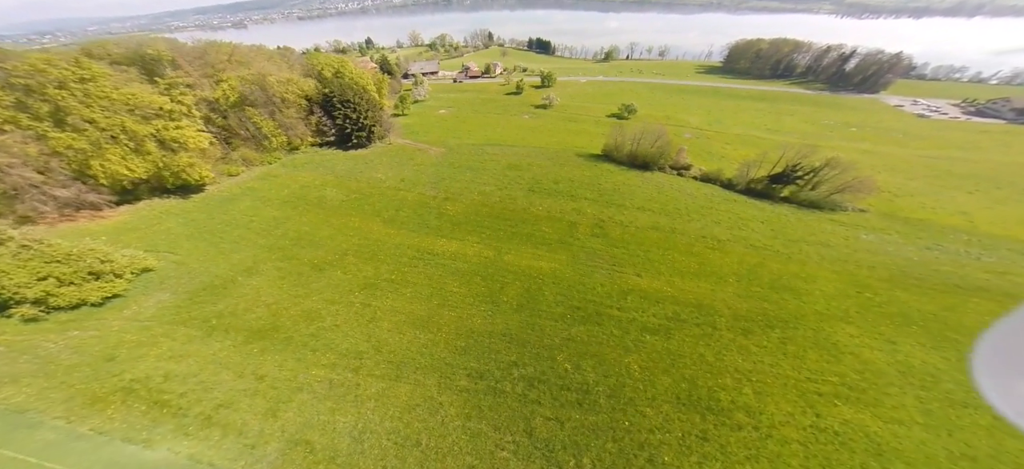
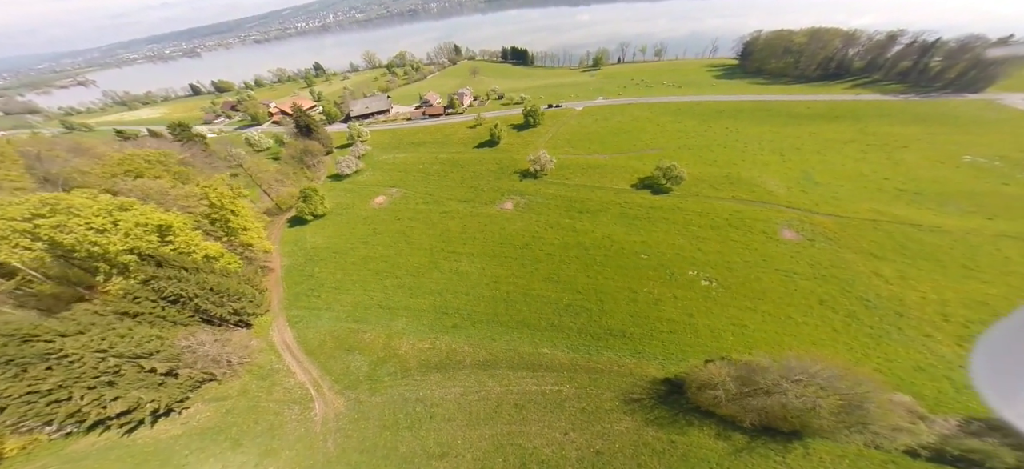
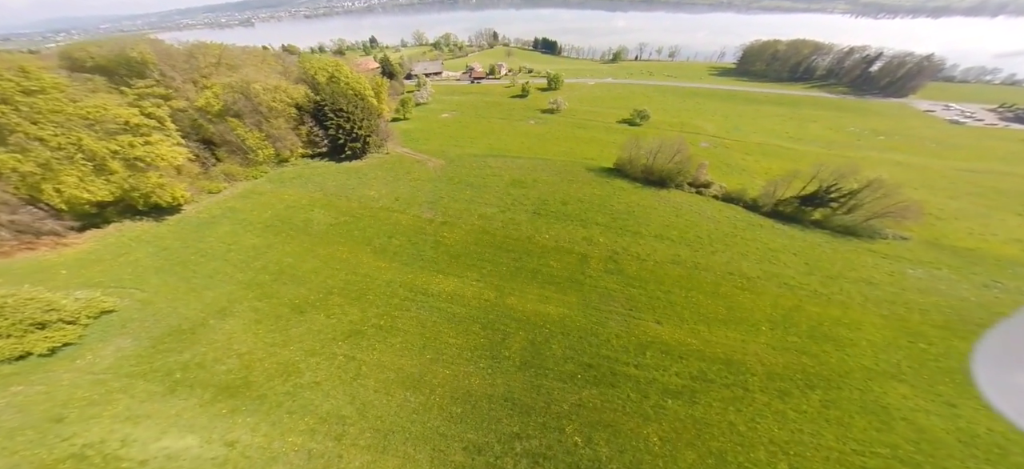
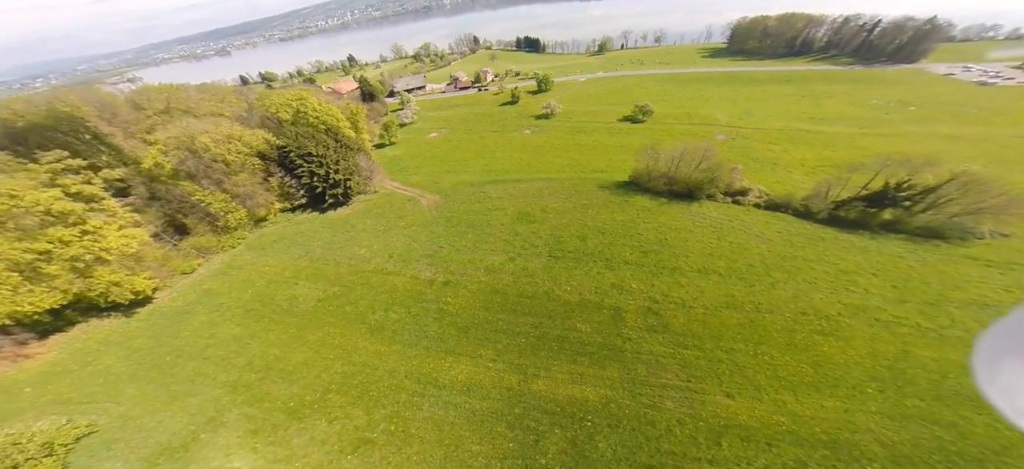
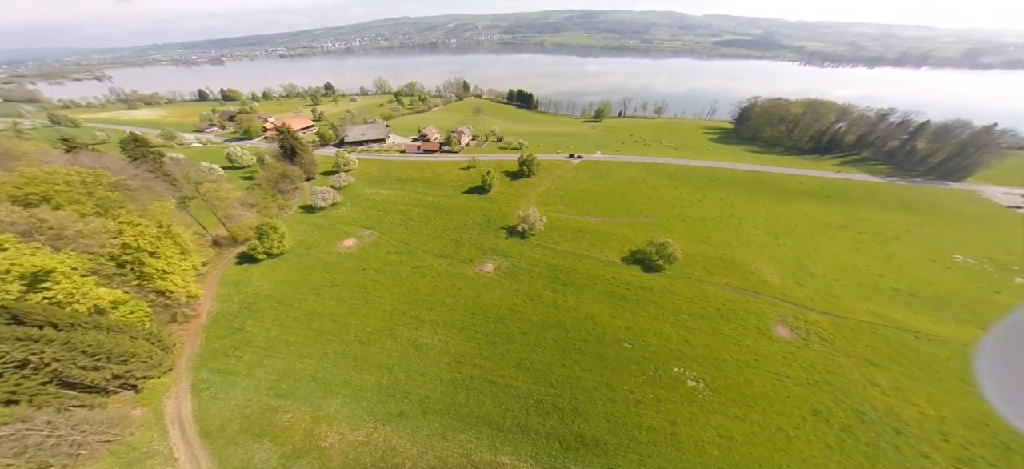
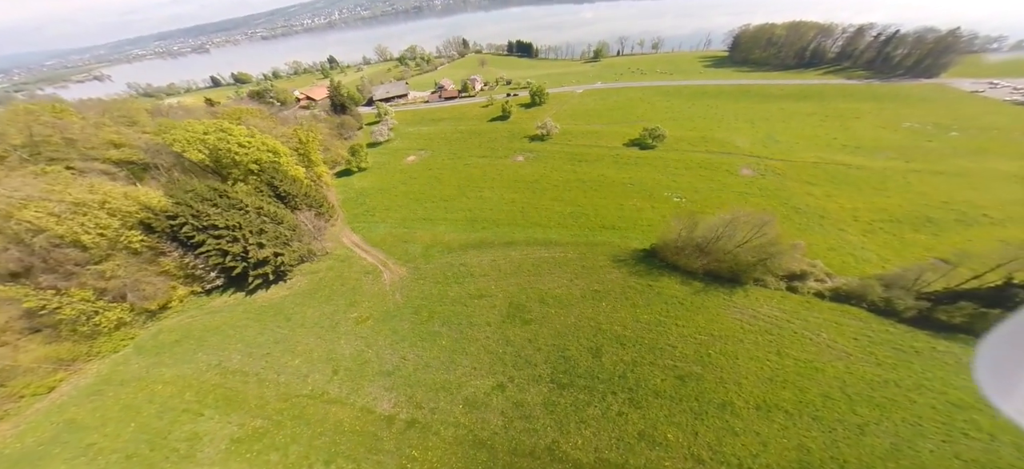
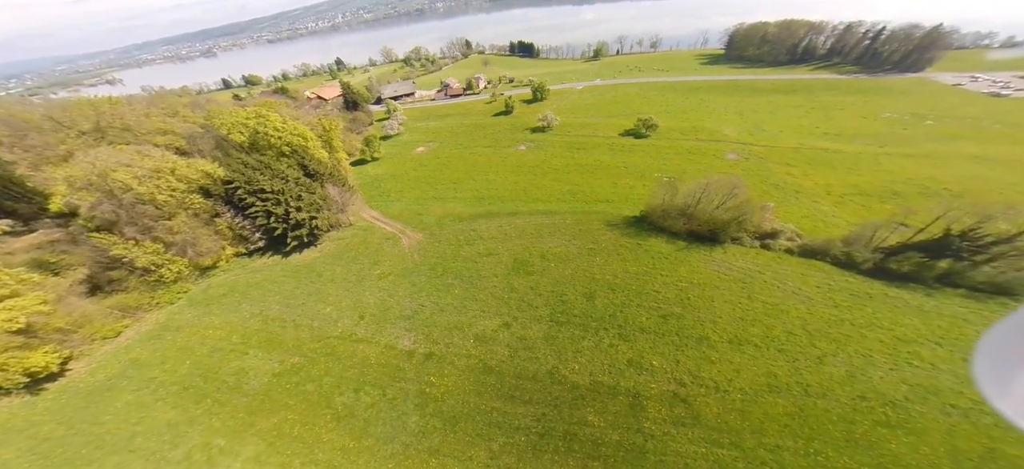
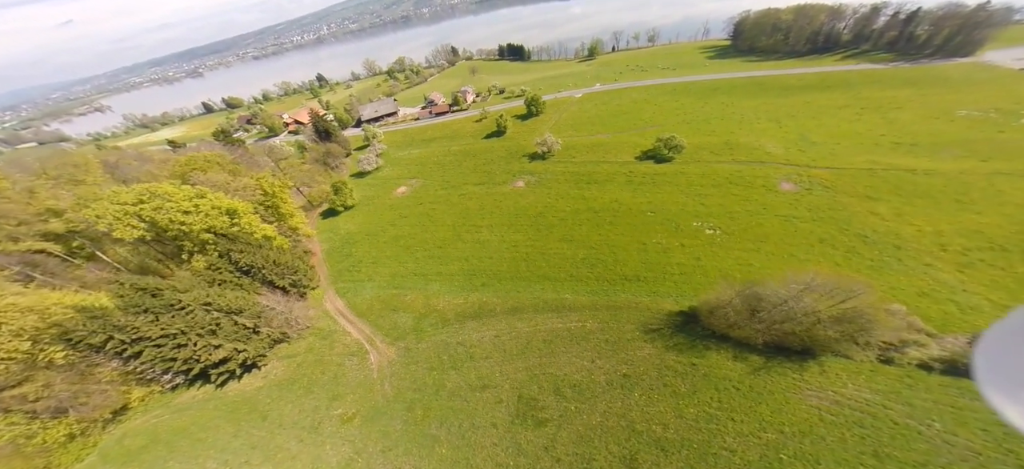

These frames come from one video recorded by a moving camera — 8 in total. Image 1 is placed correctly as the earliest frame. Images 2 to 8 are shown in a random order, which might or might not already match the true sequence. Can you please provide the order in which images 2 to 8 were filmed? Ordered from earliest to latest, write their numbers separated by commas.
3, 4, 7, 6, 8, 2, 5
